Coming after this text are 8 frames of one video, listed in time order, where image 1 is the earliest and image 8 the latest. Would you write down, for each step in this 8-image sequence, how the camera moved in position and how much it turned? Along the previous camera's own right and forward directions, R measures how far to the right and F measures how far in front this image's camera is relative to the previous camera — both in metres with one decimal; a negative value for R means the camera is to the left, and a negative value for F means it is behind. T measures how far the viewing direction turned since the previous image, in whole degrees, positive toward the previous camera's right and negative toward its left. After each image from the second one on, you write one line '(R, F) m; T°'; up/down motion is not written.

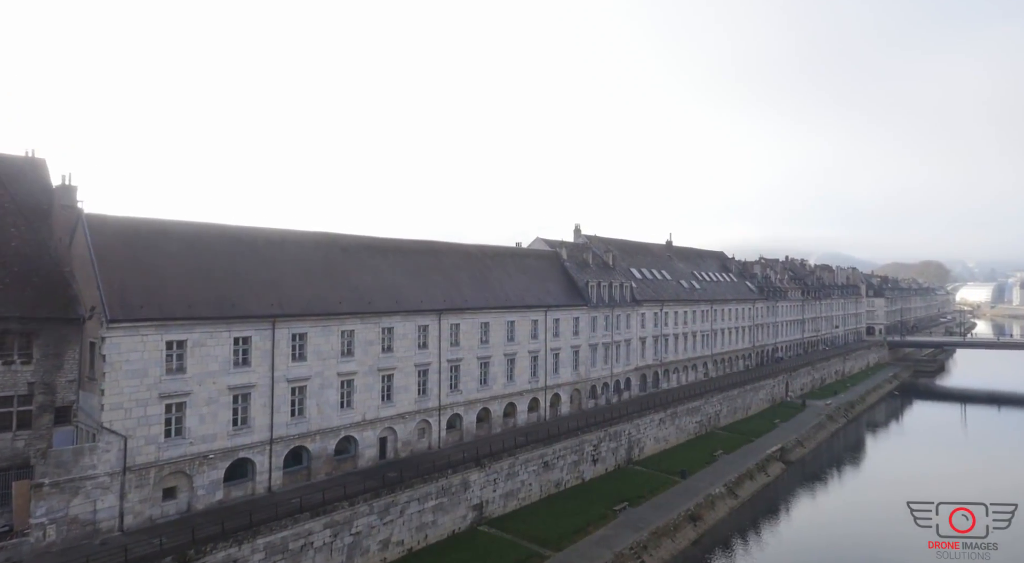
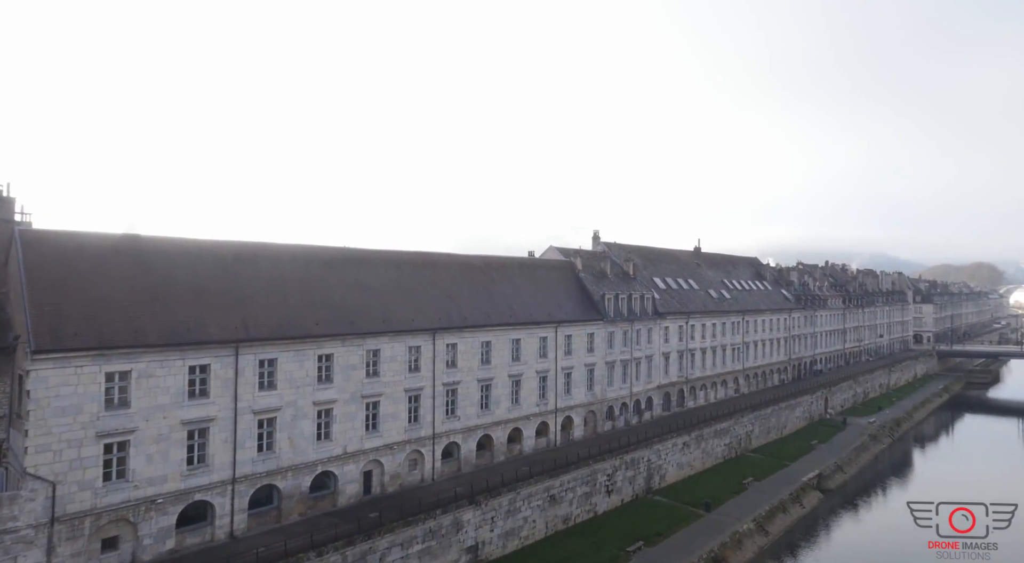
(+1.8, +3.9) m; -3°
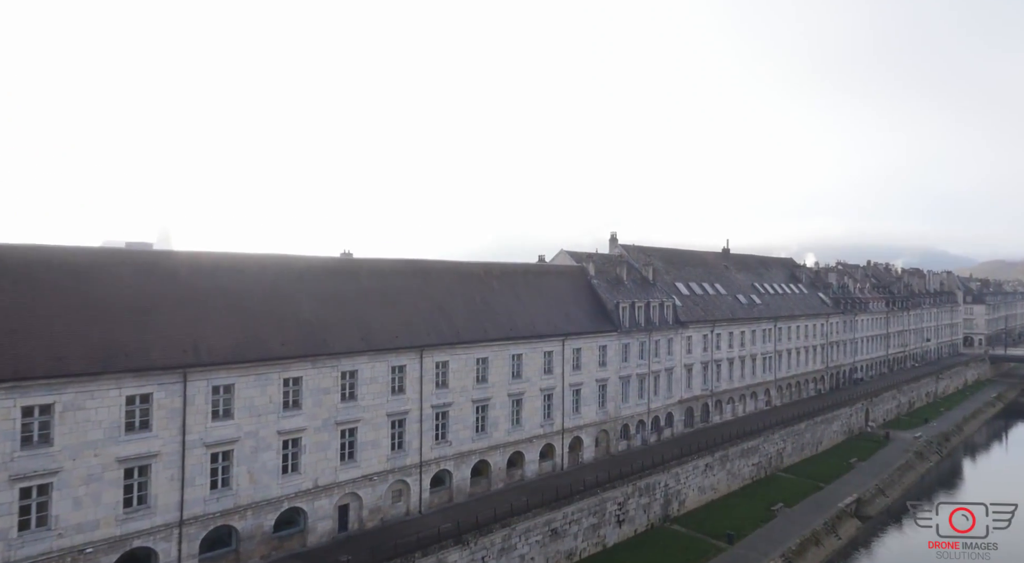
(+1.9, +3.8) m; -3°
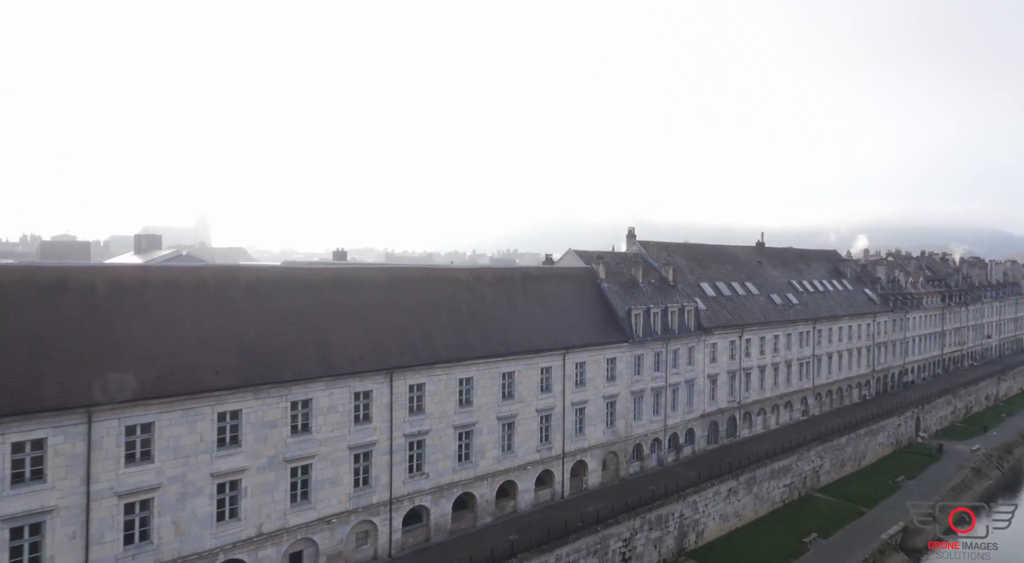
(+2.5, +4.6) m; -3°
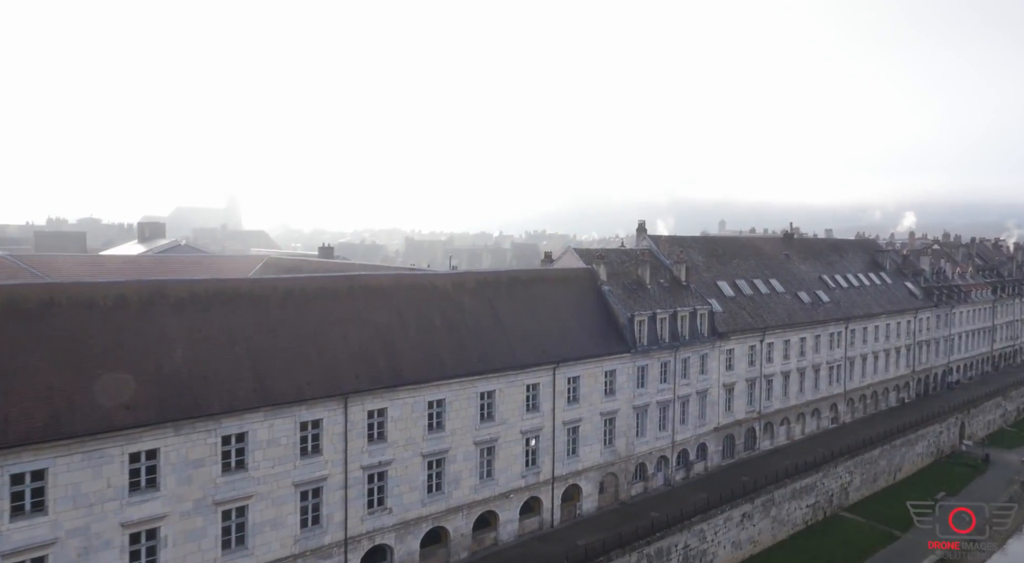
(+2.4, +4.0) m; -3°
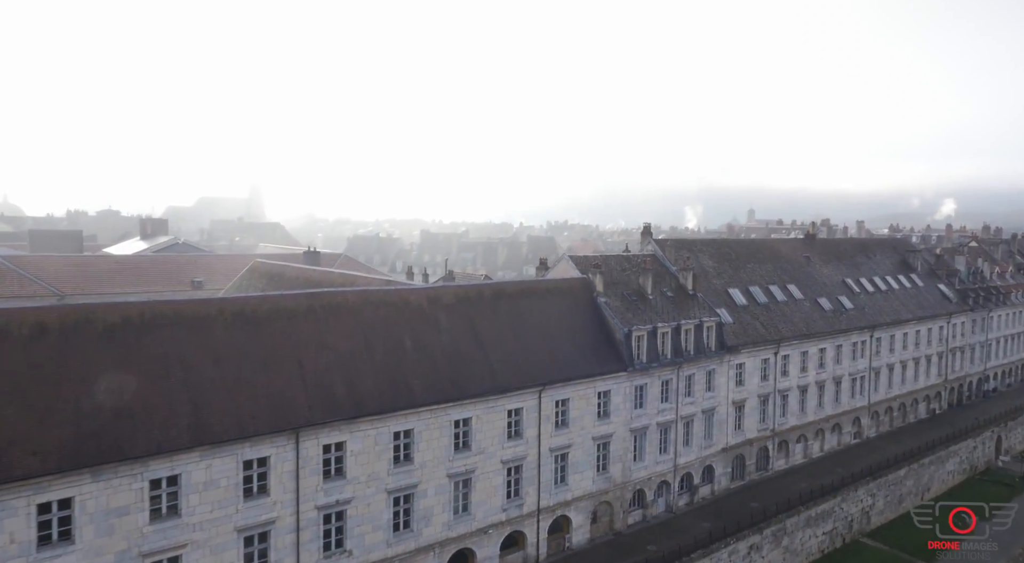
(+2.0, +2.9) m; -2°
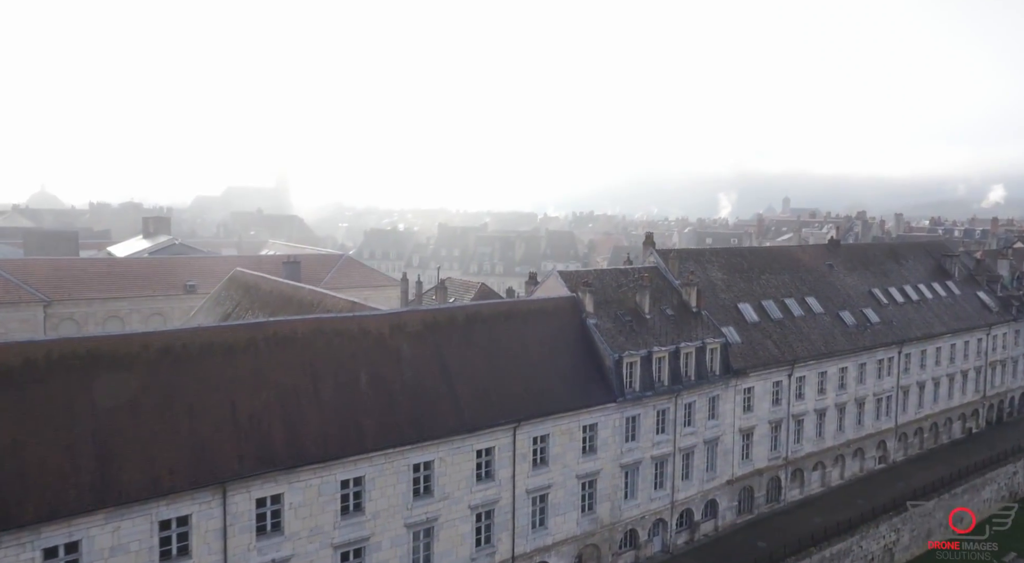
(+2.3, +3.1) m; -3°
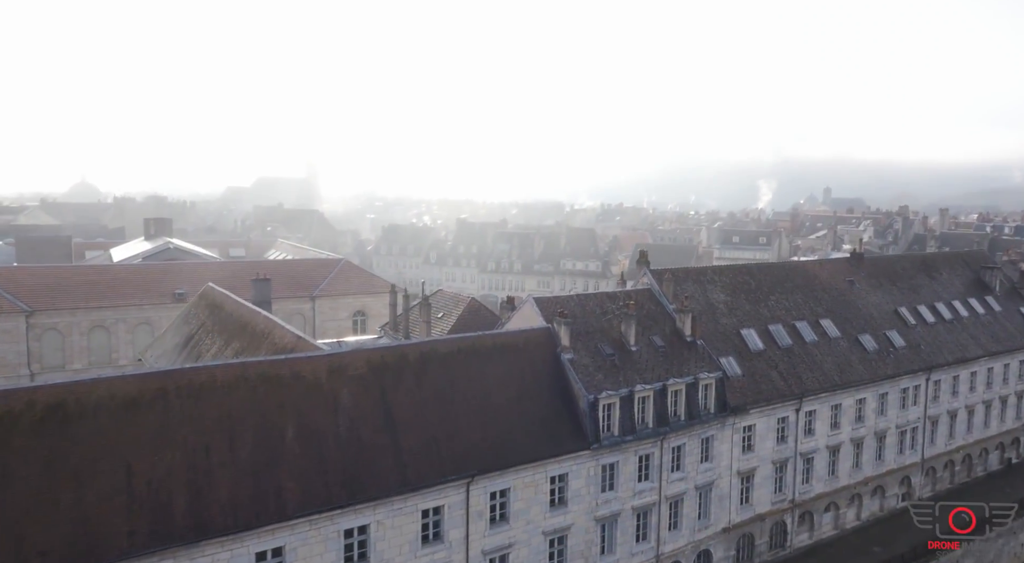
(+2.8, +3.3) m; -3°
